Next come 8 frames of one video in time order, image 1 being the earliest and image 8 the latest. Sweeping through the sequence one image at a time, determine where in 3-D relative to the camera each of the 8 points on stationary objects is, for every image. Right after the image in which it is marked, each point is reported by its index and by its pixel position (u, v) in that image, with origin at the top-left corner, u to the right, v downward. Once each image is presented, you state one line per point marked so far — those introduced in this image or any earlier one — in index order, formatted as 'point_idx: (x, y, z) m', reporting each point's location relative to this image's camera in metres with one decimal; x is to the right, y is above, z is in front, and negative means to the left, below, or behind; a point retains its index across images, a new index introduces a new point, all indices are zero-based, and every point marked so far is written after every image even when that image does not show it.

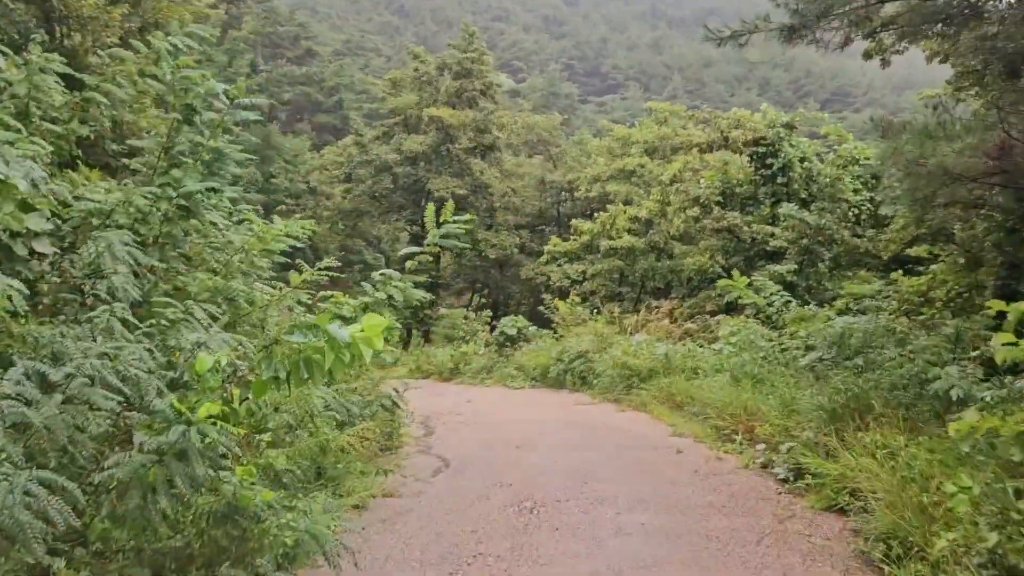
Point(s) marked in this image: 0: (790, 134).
0: (+4.5, +2.5, +13.2) m
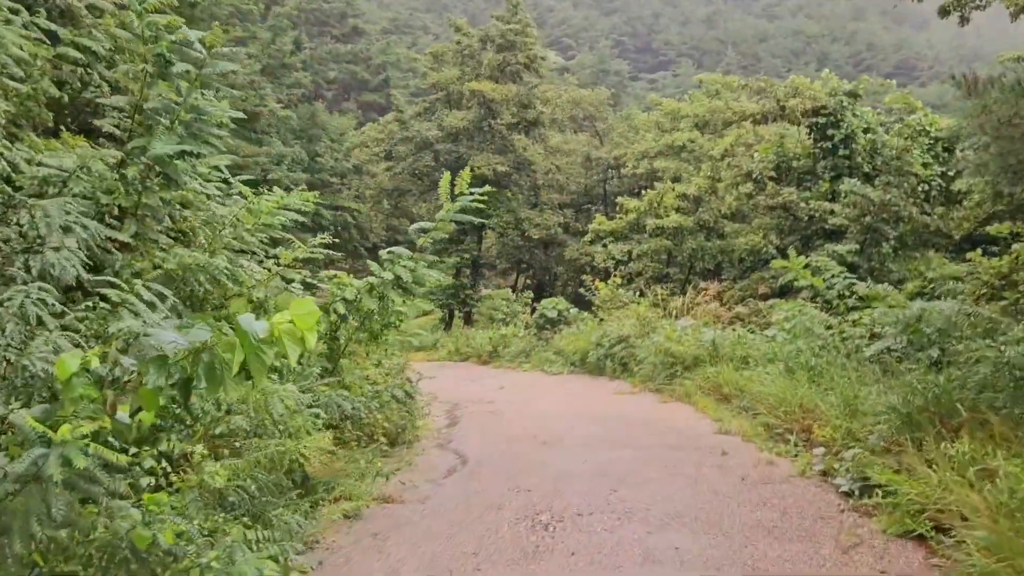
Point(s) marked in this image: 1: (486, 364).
0: (+5.1, +2.8, +12.2) m
1: (-0.4, -1.4, +14.8) m
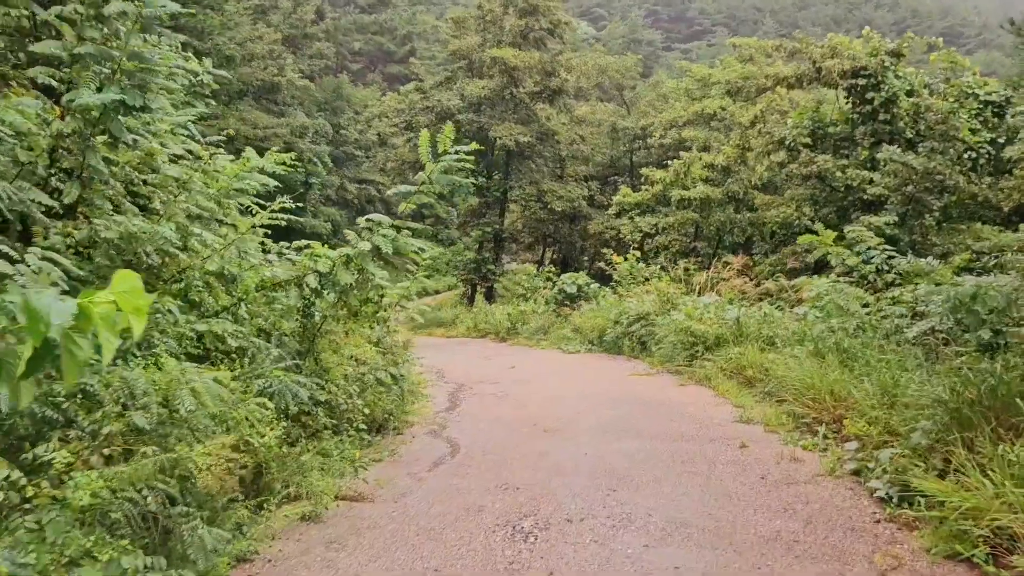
0: (+5.3, +3.1, +11.4) m
1: (-0.1, -0.9, +14.3) m
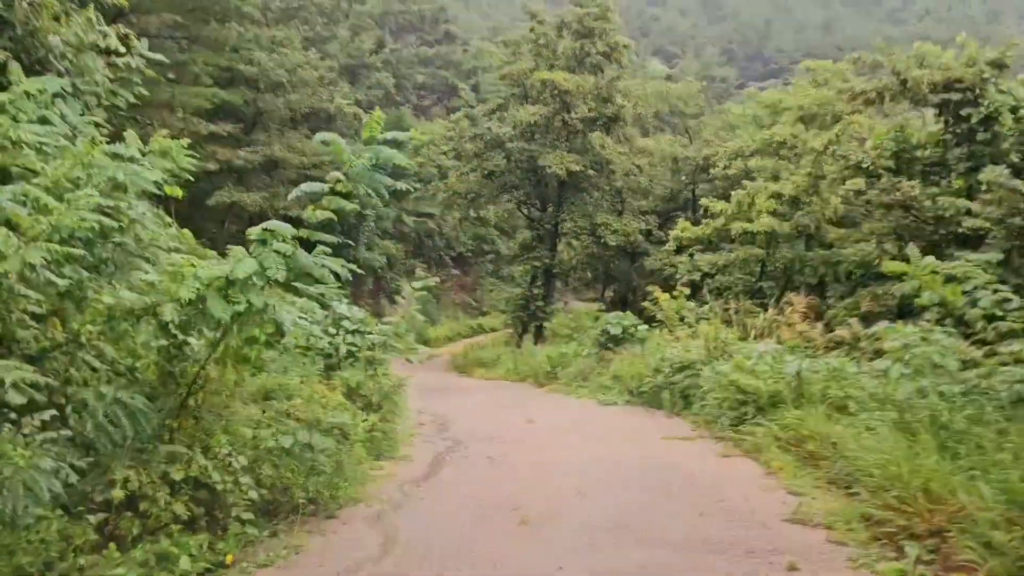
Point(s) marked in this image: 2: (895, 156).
0: (+5.7, +2.5, +9.6) m
1: (+0.5, -1.5, +12.9) m
2: (+4.9, +1.7, +10.4) m
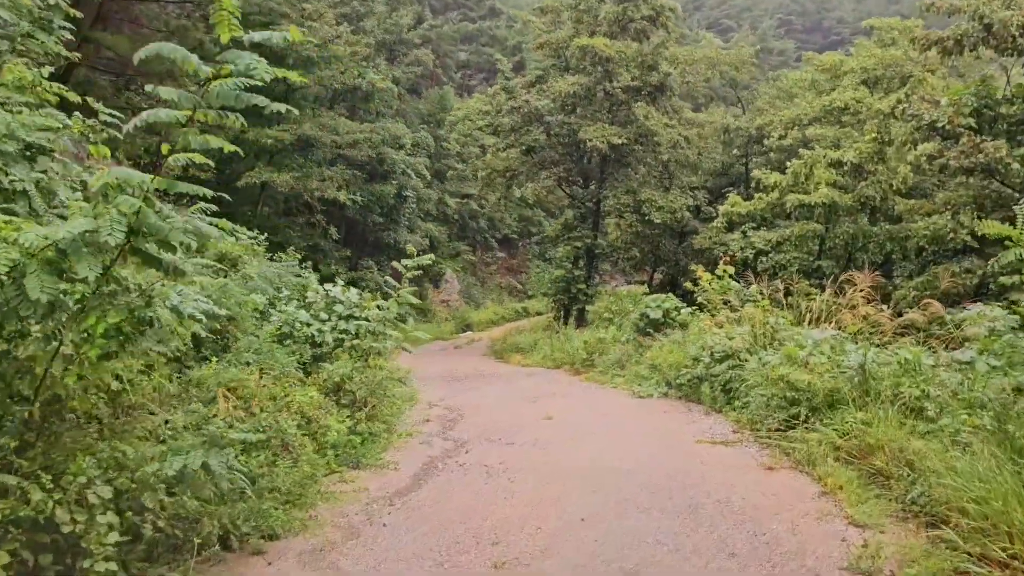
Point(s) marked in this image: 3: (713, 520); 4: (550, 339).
0: (+6.0, +2.8, +8.3) m
1: (+1.0, -1.3, +11.9) m
2: (+5.2, +1.9, +9.1) m
3: (+0.9, -1.1, +3.7) m
4: (+0.7, -1.0, +16.2) m
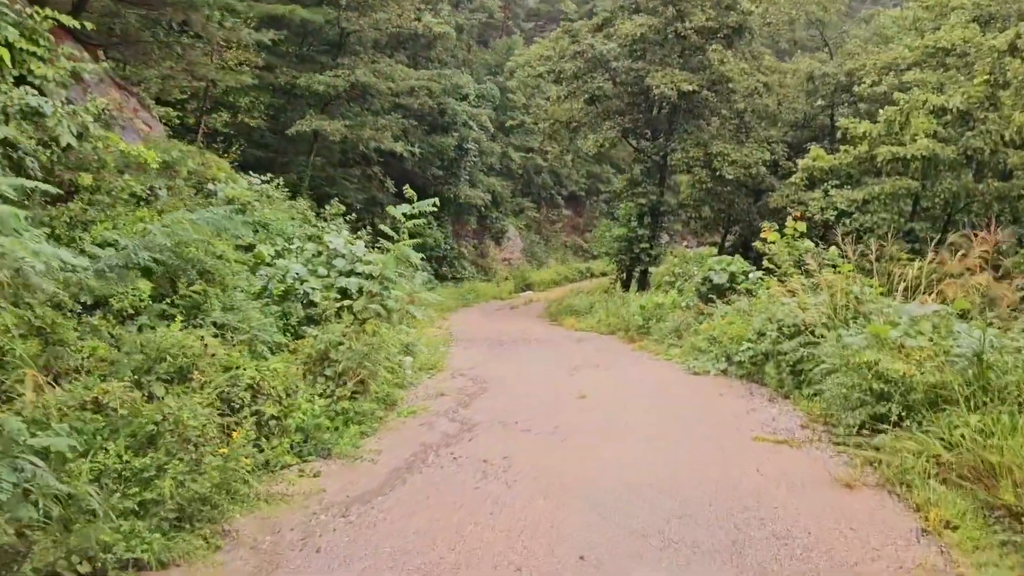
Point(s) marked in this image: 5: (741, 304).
0: (+6.3, +3.0, +6.6) m
1: (+1.6, -0.7, +10.8) m
2: (+5.6, +2.2, +7.5) m
3: (+0.8, -0.9, +2.6) m
4: (+1.7, -0.2, +15.1) m
5: (+2.3, -0.2, +8.2) m
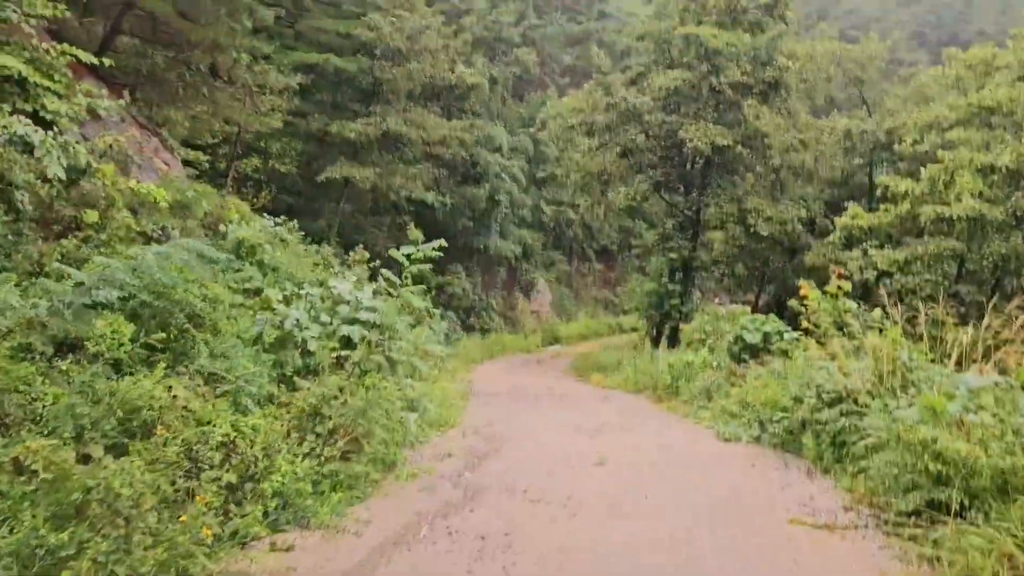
0: (+6.5, +2.4, +6.1) m
1: (+1.8, -1.4, +10.3) m
2: (+5.8, +1.6, +7.0) m
3: (+0.8, -1.1, +2.1) m
4: (+2.2, -1.2, +14.6) m
5: (+2.5, -0.7, +7.7) m
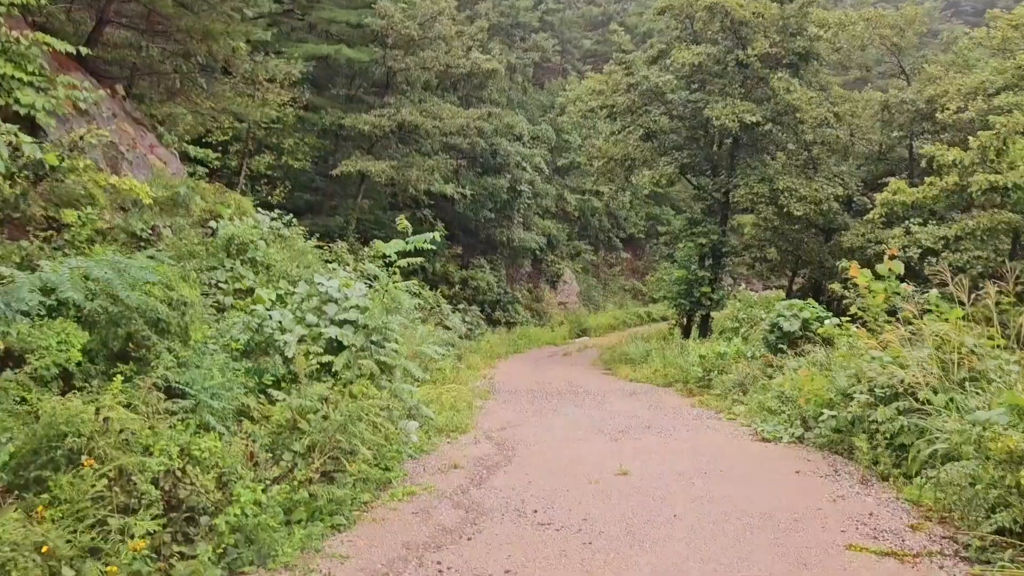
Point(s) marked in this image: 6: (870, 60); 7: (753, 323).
0: (+6.5, +2.7, +5.2) m
1: (+2.1, -1.3, +9.6) m
2: (+5.9, +1.8, +6.2) m
3: (+0.7, -1.0, +1.5) m
4: (+2.6, -1.0, +13.9) m
5: (+2.6, -0.6, +7.0) m
6: (+7.8, +4.9, +17.9) m
7: (+3.5, -0.5, +11.8) m
